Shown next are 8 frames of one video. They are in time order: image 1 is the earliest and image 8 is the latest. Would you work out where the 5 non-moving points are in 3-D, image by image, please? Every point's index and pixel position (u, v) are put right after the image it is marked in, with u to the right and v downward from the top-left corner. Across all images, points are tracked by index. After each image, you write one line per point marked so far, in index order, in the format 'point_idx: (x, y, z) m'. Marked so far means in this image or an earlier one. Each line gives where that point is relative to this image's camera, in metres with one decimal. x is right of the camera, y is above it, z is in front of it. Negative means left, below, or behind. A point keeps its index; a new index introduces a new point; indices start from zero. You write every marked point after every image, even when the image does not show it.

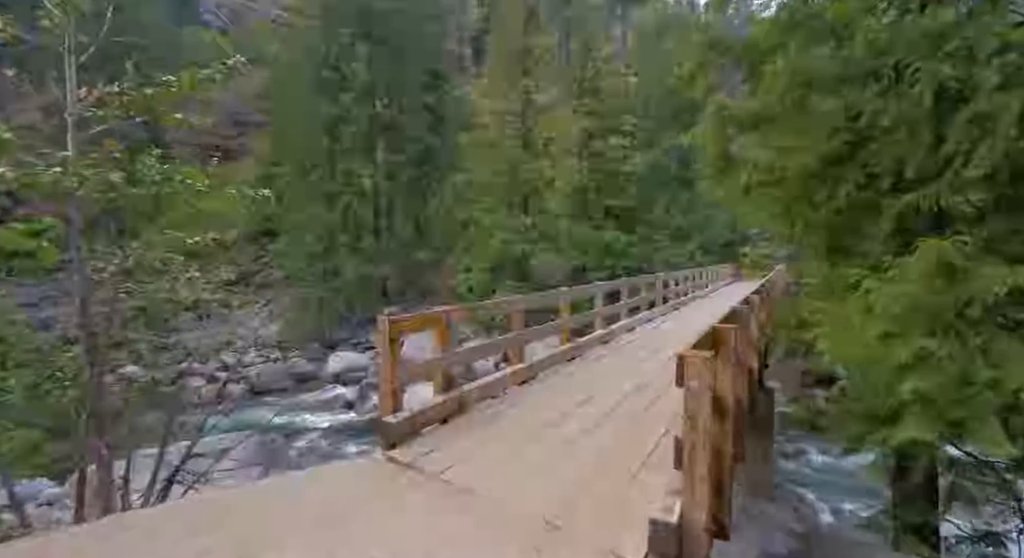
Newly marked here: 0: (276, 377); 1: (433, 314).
0: (-6.9, -2.8, +14.2) m
1: (-0.6, -0.3, +3.8) m
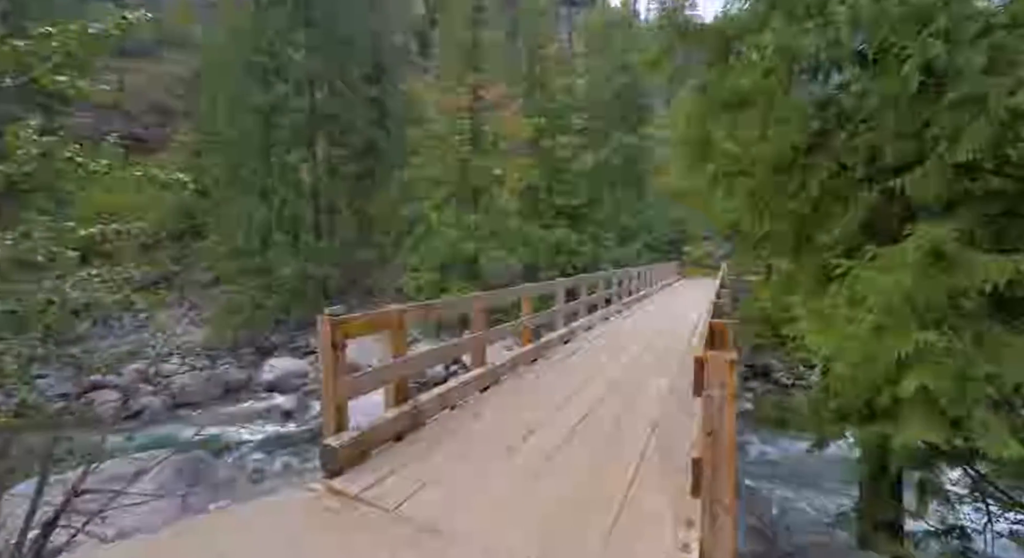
0: (-8.2, -2.8, +12.8) m
1: (-0.9, -0.2, +3.3) m
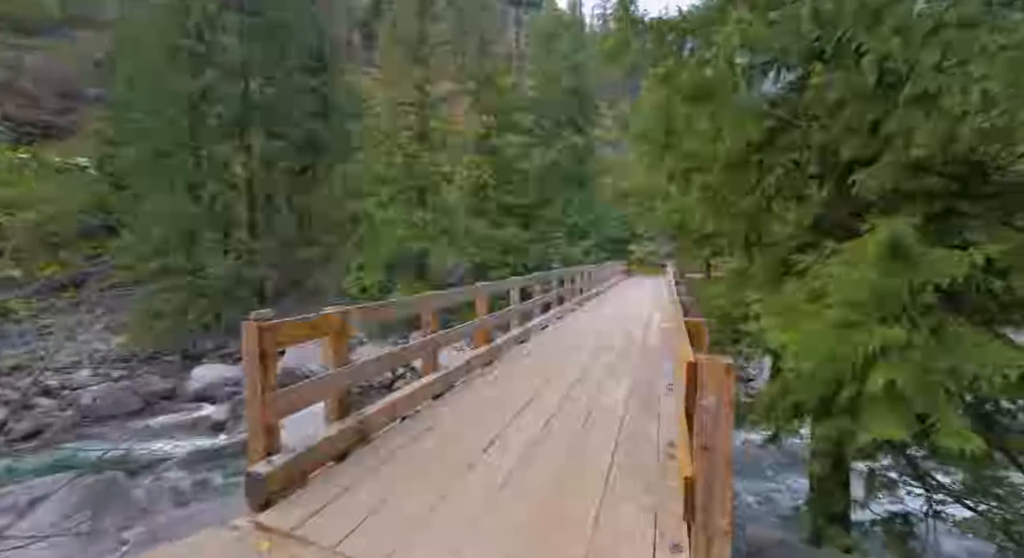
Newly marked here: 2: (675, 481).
0: (-9.4, -2.9, +11.6) m
1: (-1.1, -0.2, +2.9) m
2: (+0.8, -1.1, +2.5) m
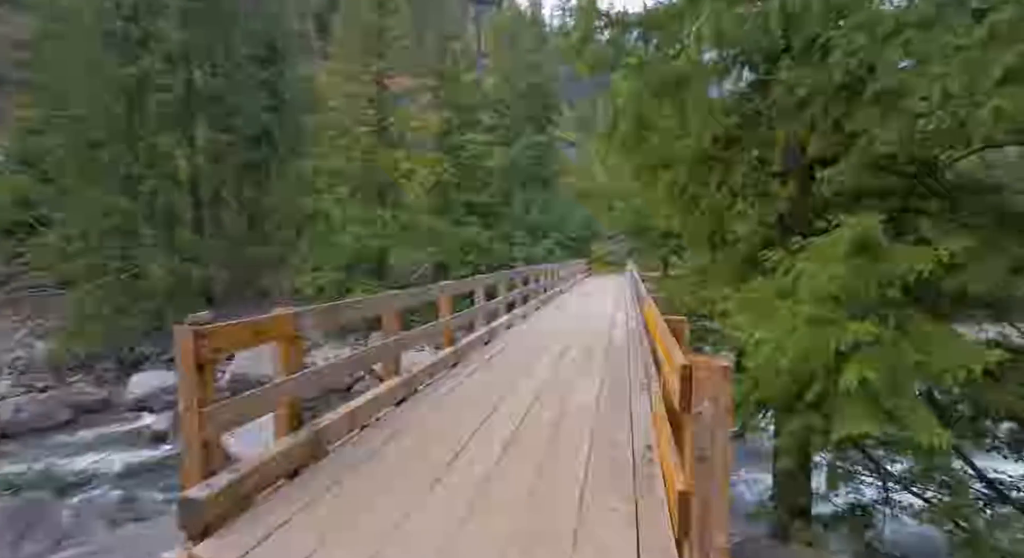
0: (-10.3, -2.9, +10.7) m
1: (-1.3, -0.2, +2.6) m
2: (+0.7, -1.0, +2.3) m
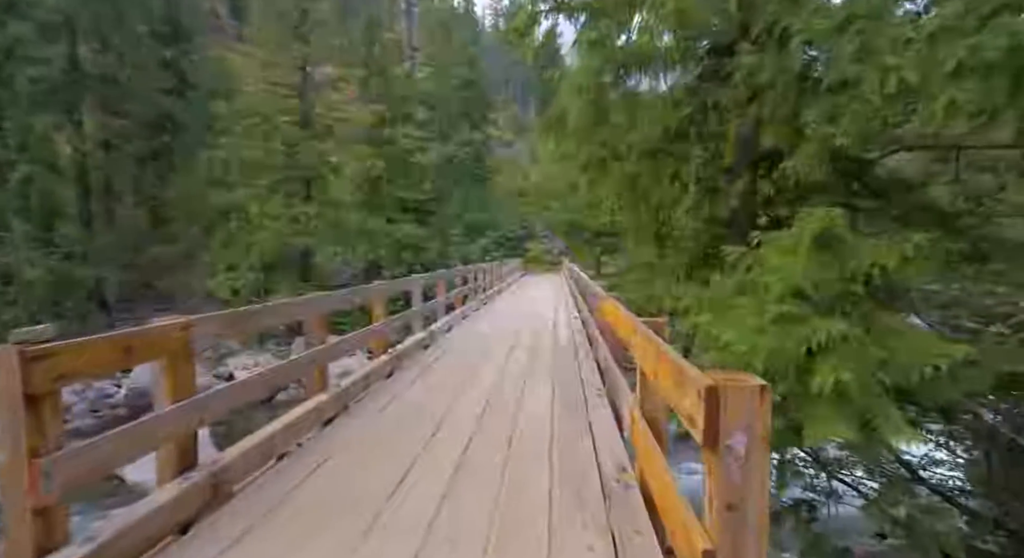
0: (-11.5, -3.0, +8.8) m
1: (-1.5, -0.2, +2.0) m
2: (+0.5, -1.0, +2.0) m
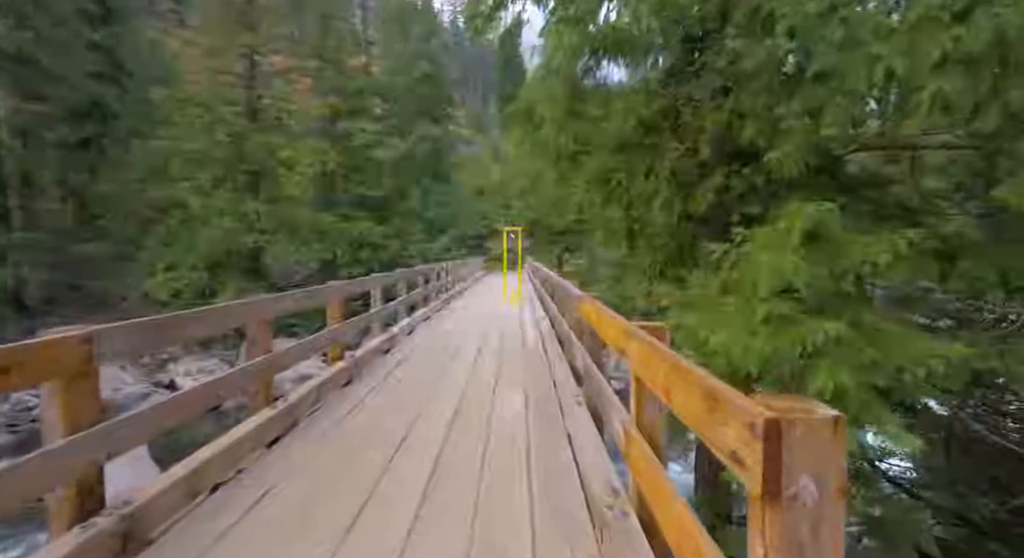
0: (-12.0, -3.0, +7.5) m
1: (-1.5, -0.2, +1.6) m
2: (+0.5, -1.0, +1.8) m
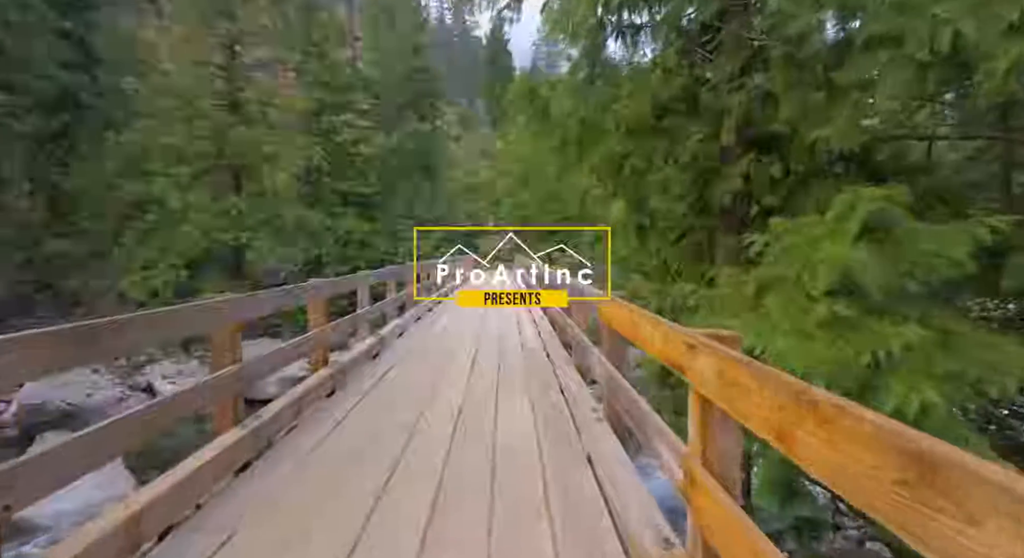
0: (-12.1, -3.0, +6.8) m
1: (-1.4, -0.2, +1.1) m
2: (+0.6, -1.0, +1.3) m
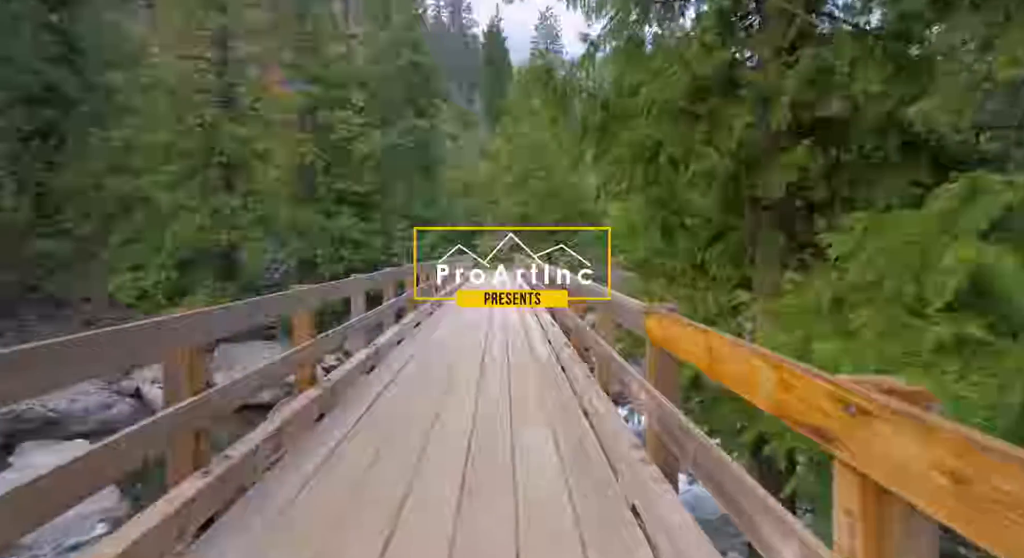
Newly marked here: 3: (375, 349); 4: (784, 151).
0: (-12.0, -3.1, +6.2) m
1: (-1.3, -0.3, +0.6) m
2: (+0.7, -1.0, +0.8) m
3: (-1.5, -0.7, +5.3) m
4: (+1.9, +0.9, +3.5) m
